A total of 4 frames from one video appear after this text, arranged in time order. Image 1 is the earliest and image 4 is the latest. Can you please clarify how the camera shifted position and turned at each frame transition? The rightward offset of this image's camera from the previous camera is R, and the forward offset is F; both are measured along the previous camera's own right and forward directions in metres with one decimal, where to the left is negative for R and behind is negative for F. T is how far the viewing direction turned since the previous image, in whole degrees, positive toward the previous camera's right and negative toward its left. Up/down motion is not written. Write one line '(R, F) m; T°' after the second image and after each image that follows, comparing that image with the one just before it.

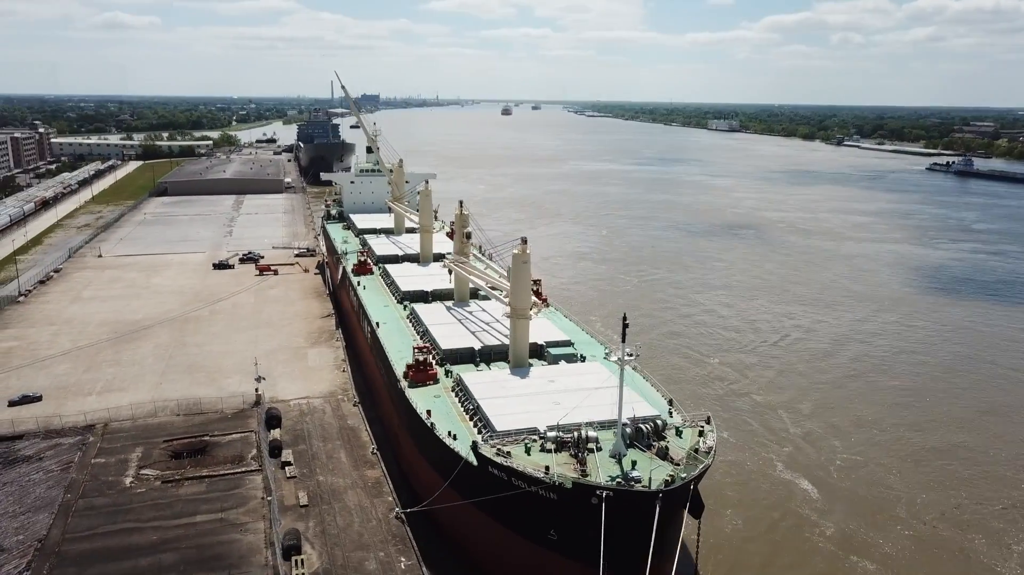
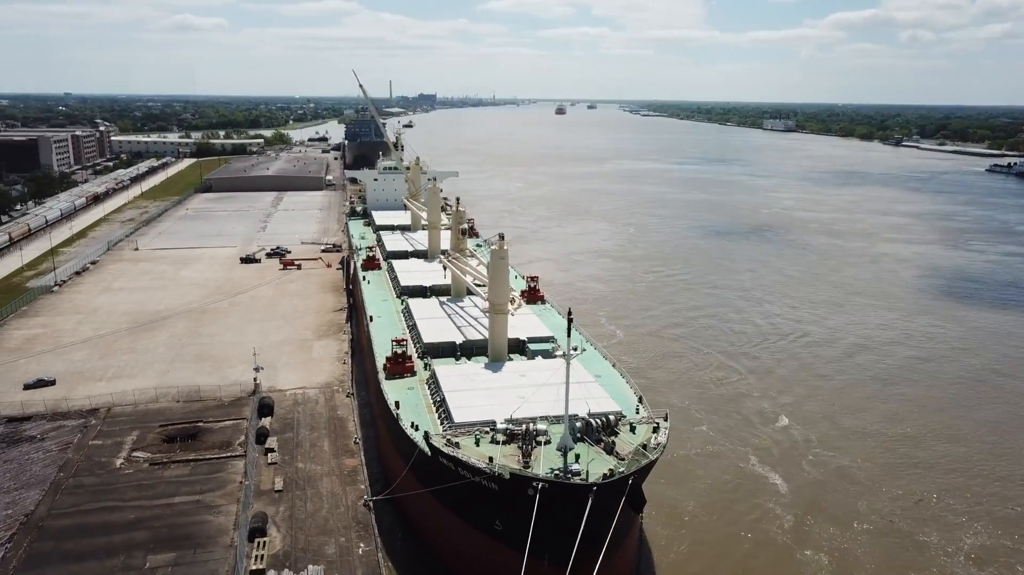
(+1.2, -0.1) m; -4°
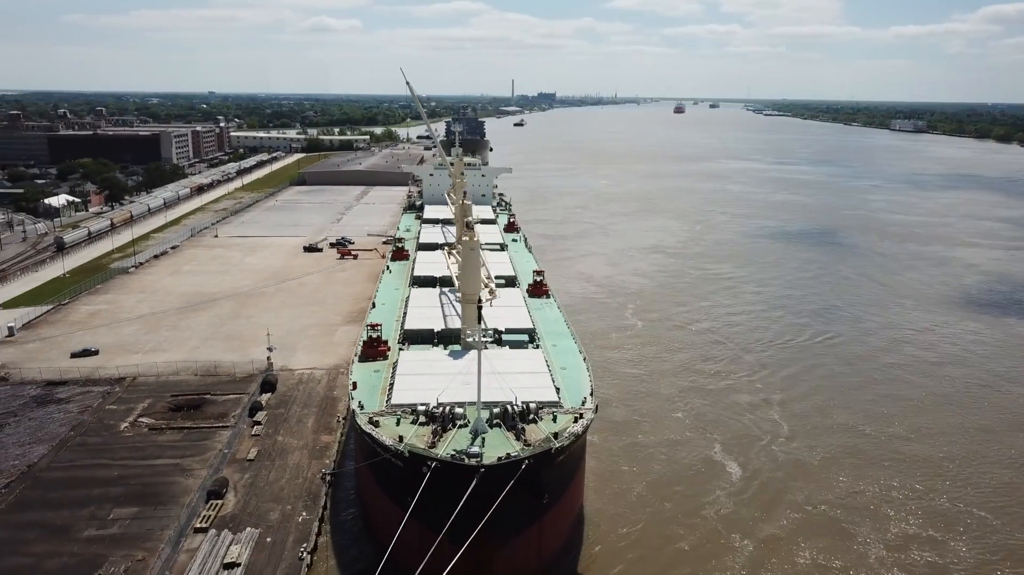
(+2.4, -0.1) m; -8°
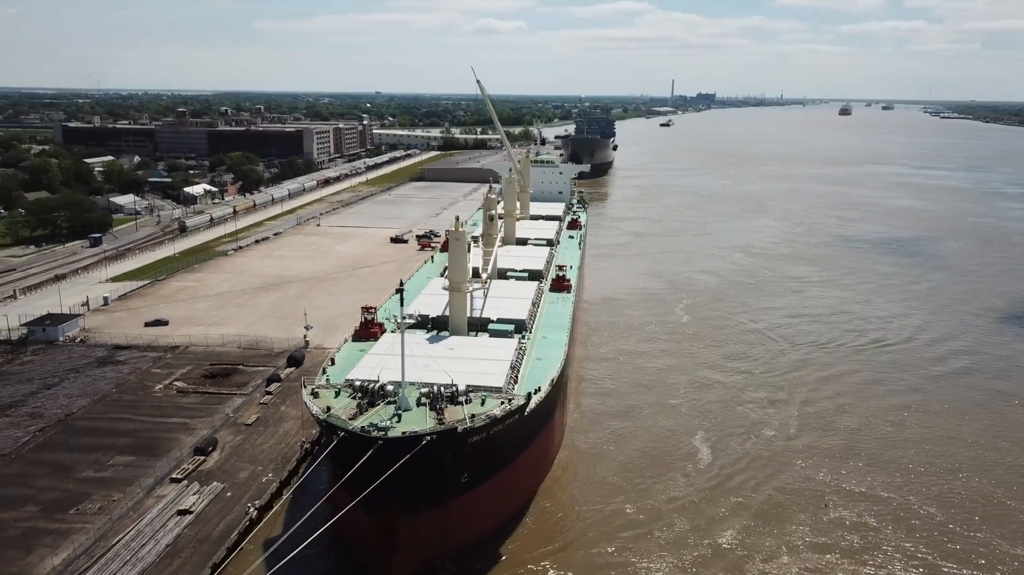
(+2.9, -0.1) m; -11°
